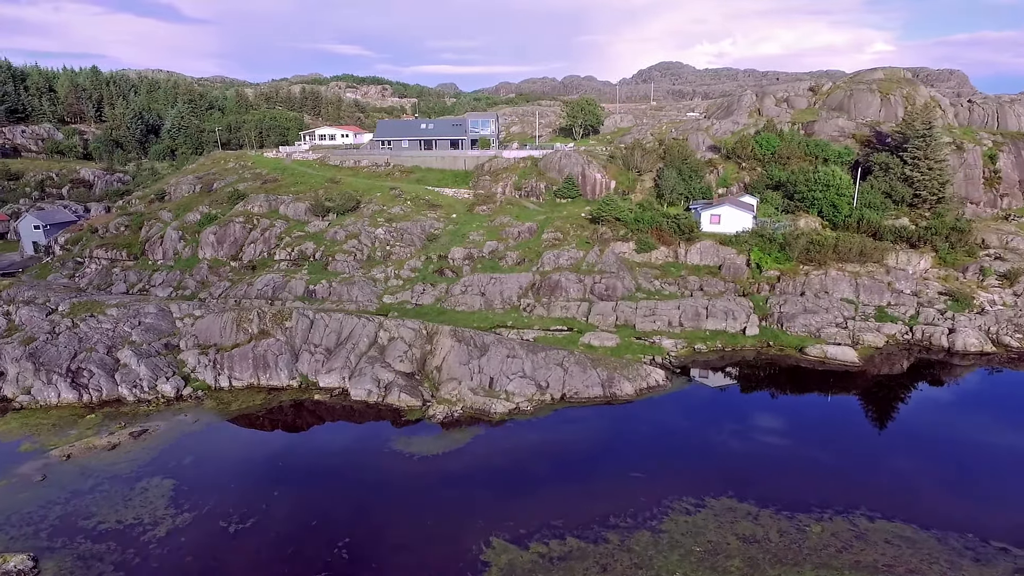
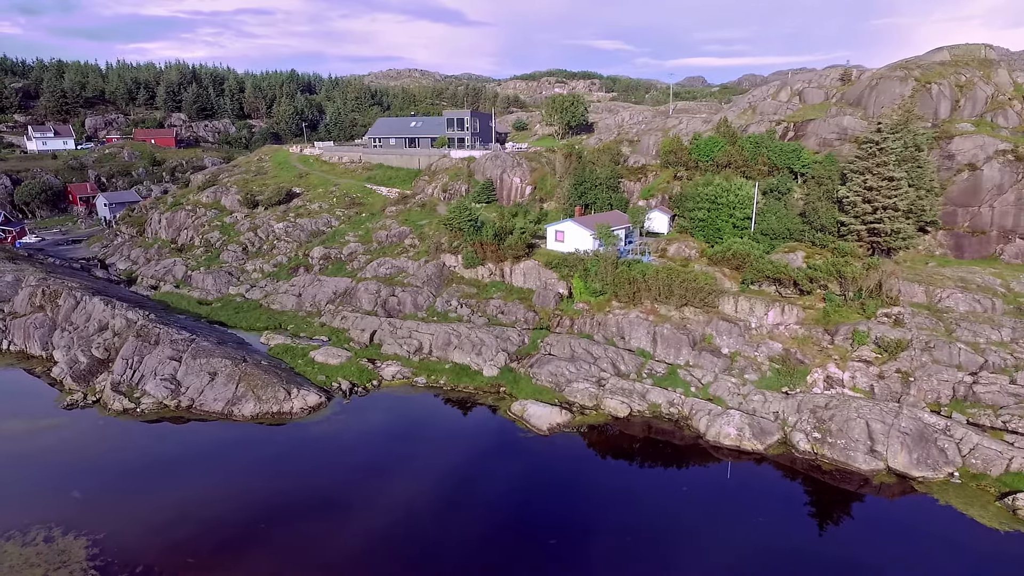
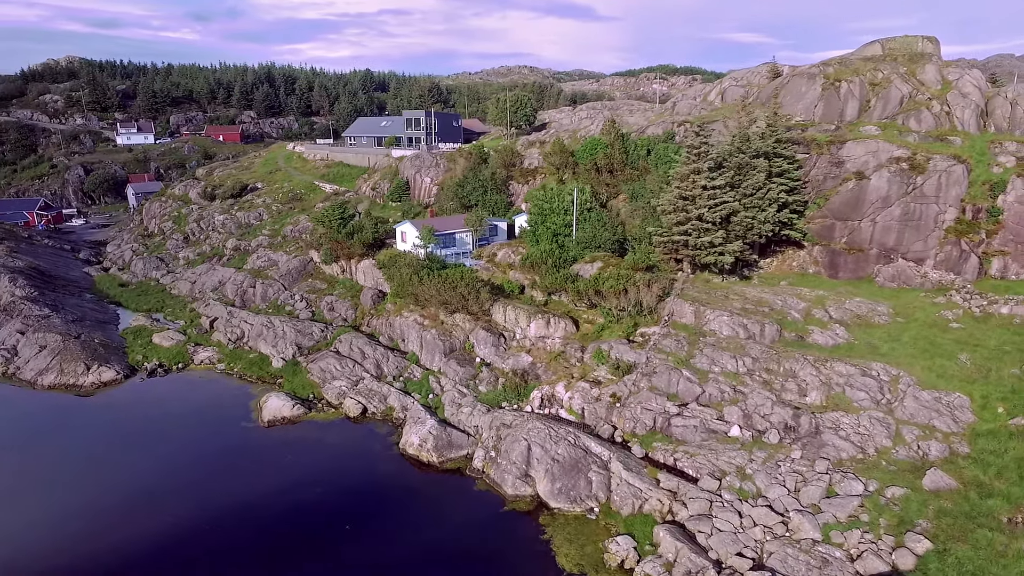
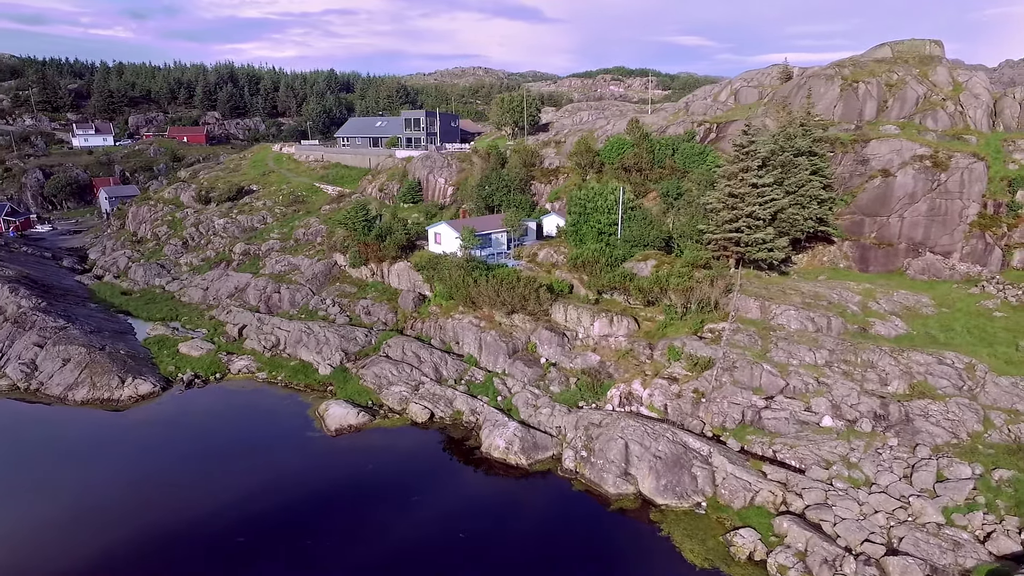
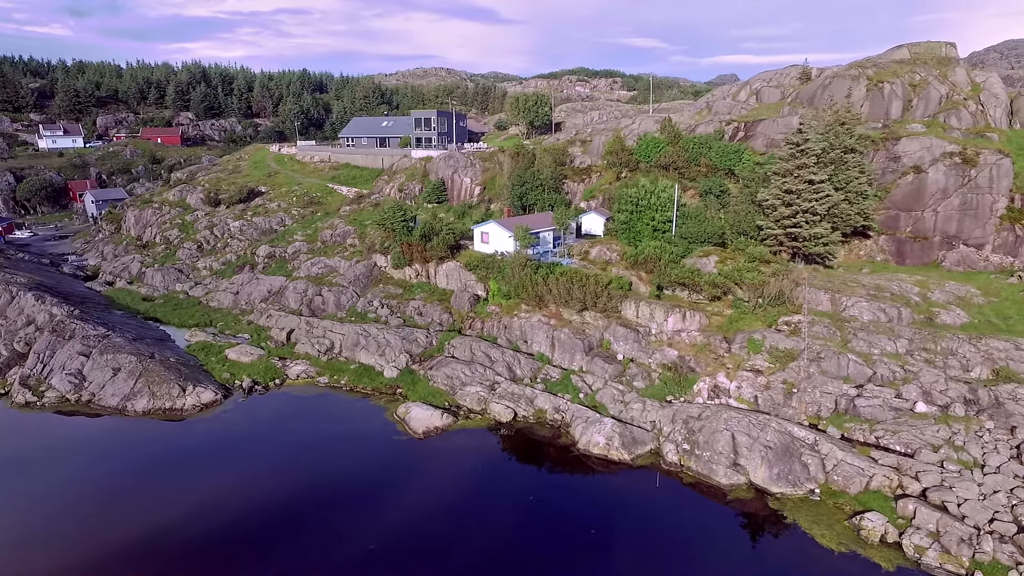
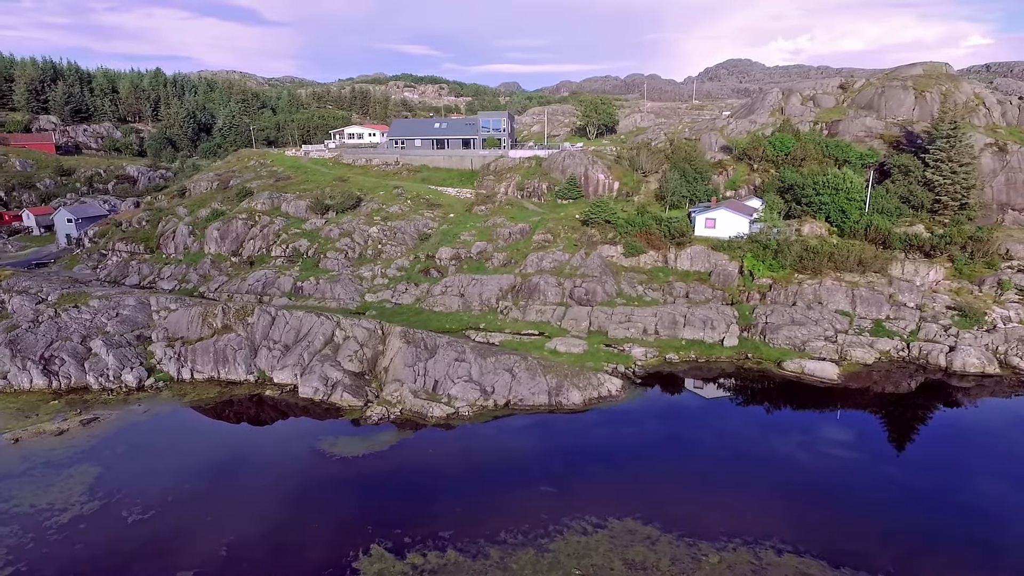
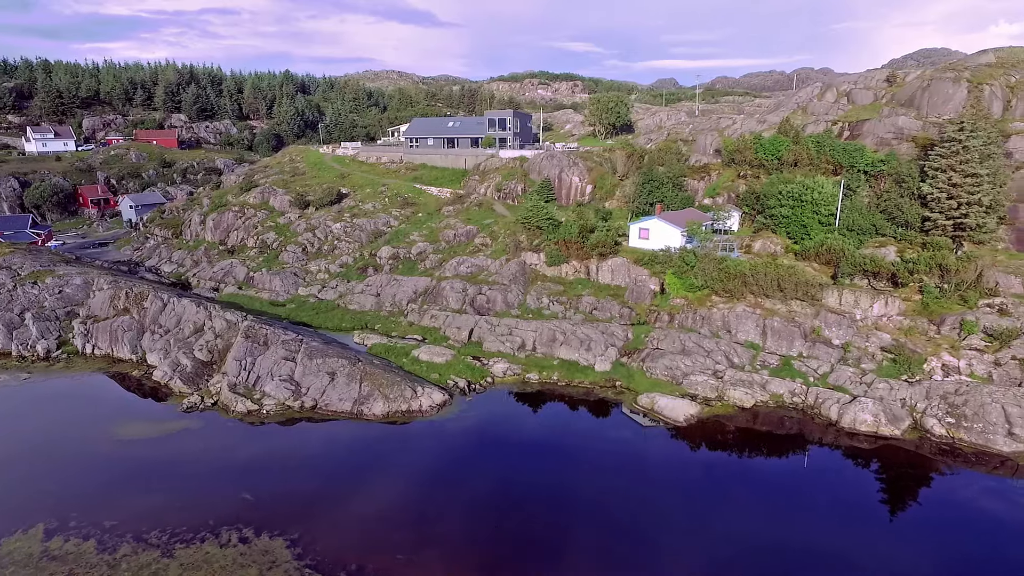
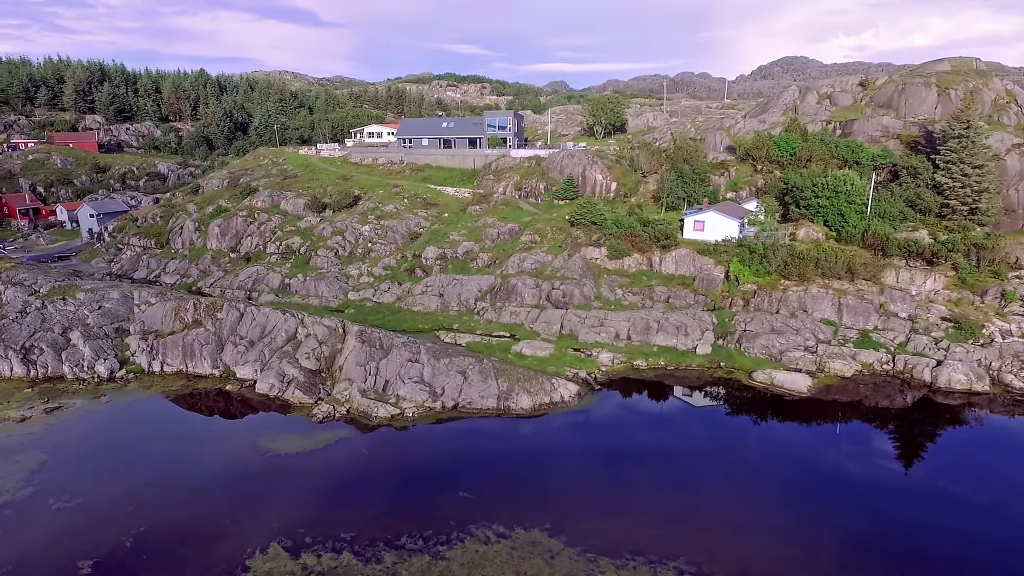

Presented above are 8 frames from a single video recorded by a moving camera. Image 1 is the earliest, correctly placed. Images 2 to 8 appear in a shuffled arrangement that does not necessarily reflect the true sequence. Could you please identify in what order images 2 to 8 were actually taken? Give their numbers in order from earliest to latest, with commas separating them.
6, 8, 7, 2, 5, 4, 3
